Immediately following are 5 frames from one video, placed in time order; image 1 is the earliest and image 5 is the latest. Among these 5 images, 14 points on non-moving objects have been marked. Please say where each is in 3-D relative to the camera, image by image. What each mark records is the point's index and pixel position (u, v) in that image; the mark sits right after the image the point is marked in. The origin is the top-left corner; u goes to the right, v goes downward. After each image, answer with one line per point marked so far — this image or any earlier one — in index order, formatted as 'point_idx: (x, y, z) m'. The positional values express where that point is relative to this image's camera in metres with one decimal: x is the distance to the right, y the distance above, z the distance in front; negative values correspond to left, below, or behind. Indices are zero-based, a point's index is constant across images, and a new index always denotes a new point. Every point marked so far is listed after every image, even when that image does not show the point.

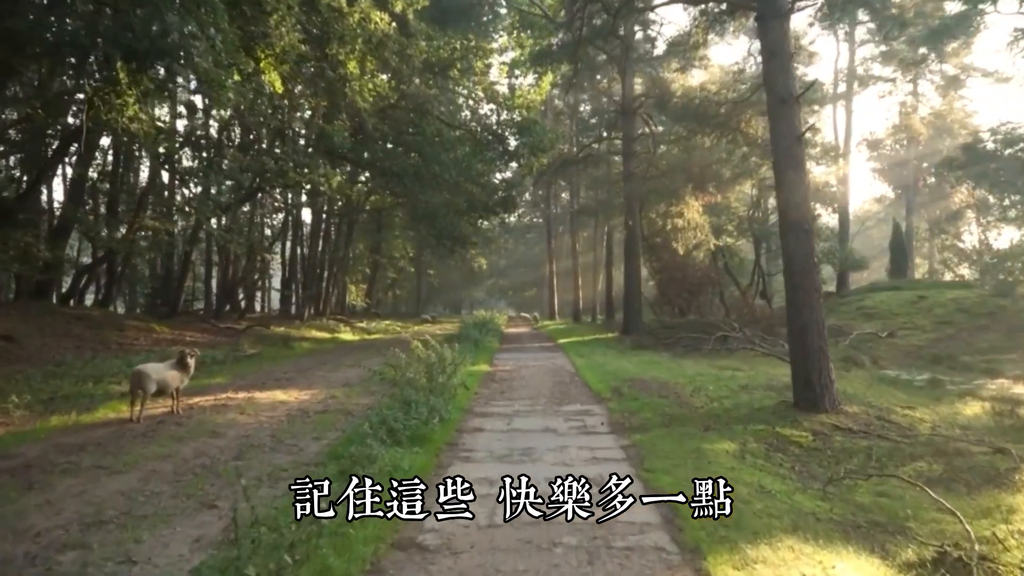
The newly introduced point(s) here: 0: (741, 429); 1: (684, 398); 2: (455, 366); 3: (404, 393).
0: (+2.5, -1.5, +8.9) m
1: (+2.3, -1.4, +10.6) m
2: (-0.8, -1.1, +12.0) m
3: (-1.2, -1.2, +9.4) m
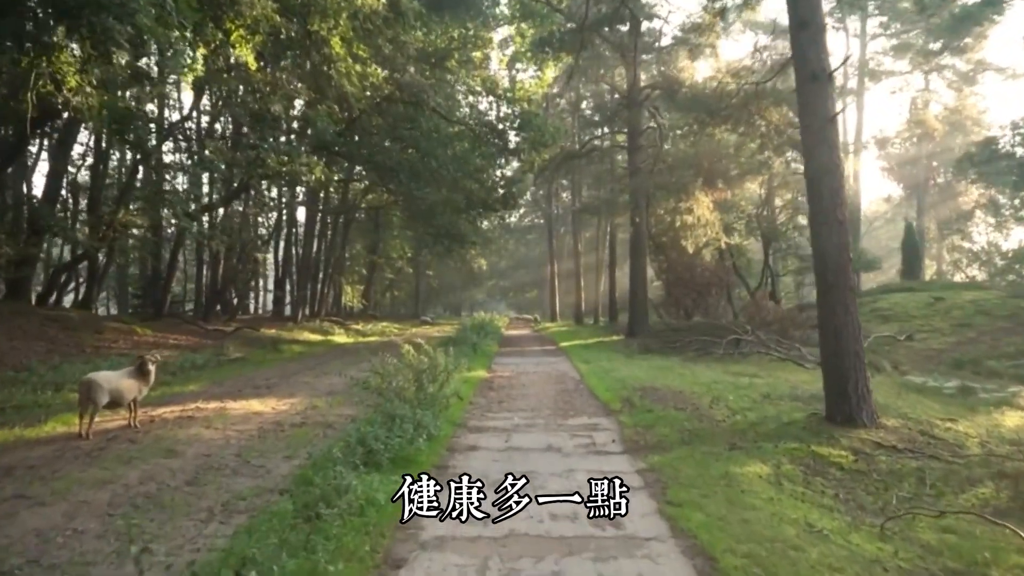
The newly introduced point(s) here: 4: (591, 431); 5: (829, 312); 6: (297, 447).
0: (+2.5, -1.5, +7.8) m
1: (+2.2, -1.4, +9.5) m
2: (-0.8, -1.1, +10.9) m
3: (-1.2, -1.2, +8.3) m
4: (+0.8, -1.5, +8.6) m
5: (+3.5, -0.3, +9.1) m
6: (-2.2, -1.6, +8.4) m
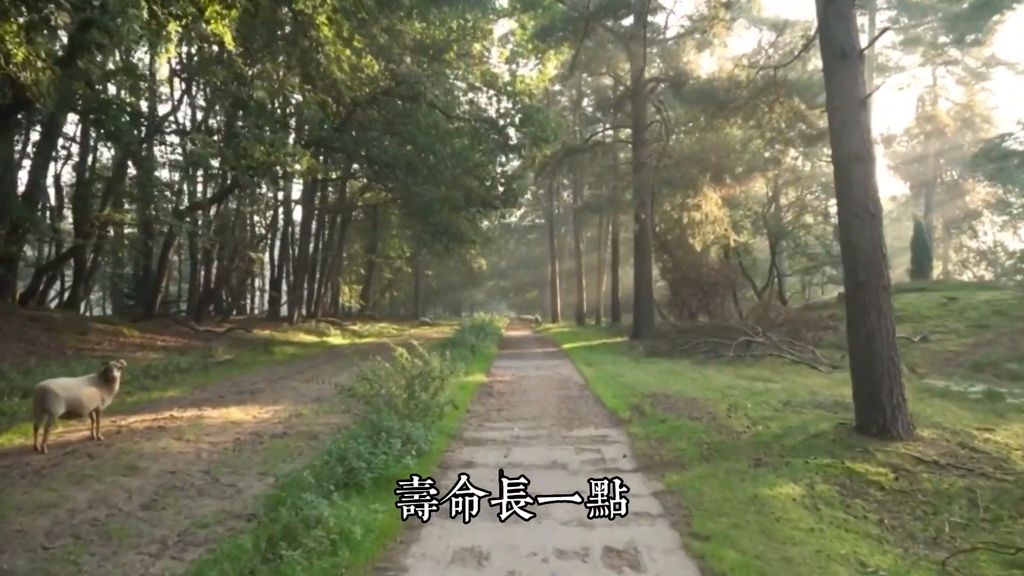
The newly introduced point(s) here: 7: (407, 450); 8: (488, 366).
0: (+2.5, -1.5, +7.0) m
1: (+2.2, -1.4, +8.7) m
2: (-0.8, -1.1, +10.1) m
3: (-1.2, -1.2, +7.5) m
4: (+0.8, -1.5, +7.8) m
5: (+3.5, -0.2, +8.3) m
6: (-2.2, -1.6, +7.6) m
7: (-0.9, -1.3, +6.7) m
8: (-0.5, -1.5, +16.0) m
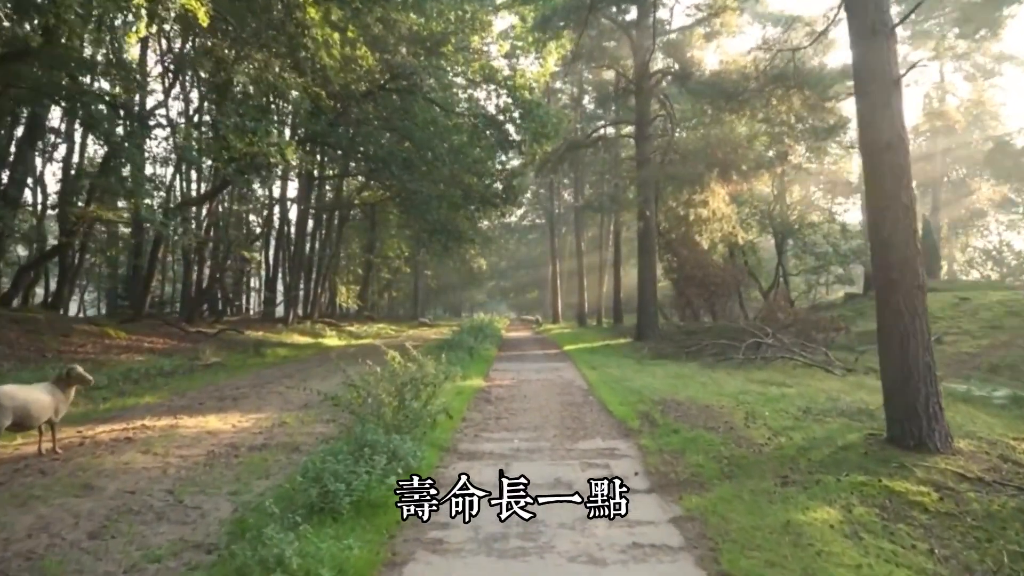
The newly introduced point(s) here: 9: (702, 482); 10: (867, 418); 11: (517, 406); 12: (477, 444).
0: (+2.5, -1.5, +6.3) m
1: (+2.2, -1.4, +8.0) m
2: (-0.8, -1.1, +9.4) m
3: (-1.3, -1.2, +6.7) m
4: (+0.8, -1.5, +7.0) m
5: (+3.5, -0.2, +7.6) m
6: (-2.2, -1.6, +6.9) m
7: (-0.9, -1.3, +5.9) m
8: (-0.5, -1.5, +15.2) m
9: (+1.4, -1.5, +6.1) m
10: (+3.9, -1.4, +9.0) m
11: (+0.1, -1.5, +10.4) m
12: (-0.3, -1.5, +7.9) m
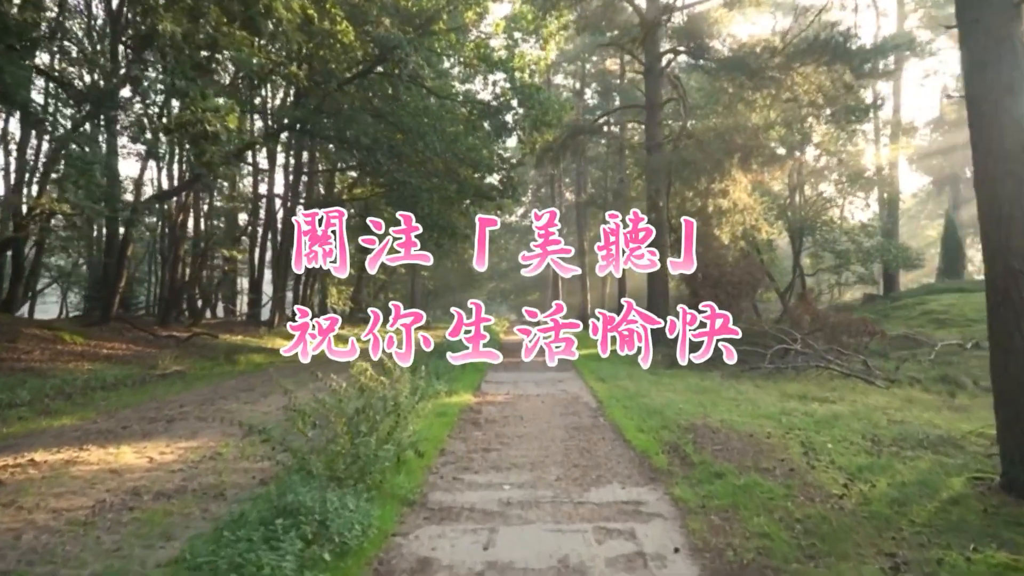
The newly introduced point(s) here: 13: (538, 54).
0: (+2.4, -1.5, +4.3) m
1: (+2.2, -1.4, +6.0) m
2: (-0.9, -1.1, +7.4) m
3: (-1.3, -1.1, +4.8) m
4: (+0.7, -1.4, +5.1) m
5: (+3.4, -0.2, +5.6) m
6: (-2.3, -1.6, +4.9) m
7: (-0.9, -1.3, +4.0) m
8: (-0.6, -1.5, +13.3) m
9: (+1.3, -1.4, +4.2) m
10: (+3.8, -1.4, +7.0) m
11: (0.0, -1.5, +8.4) m
12: (-0.4, -1.5, +5.9) m
13: (+0.6, +5.8, +20.0) m
